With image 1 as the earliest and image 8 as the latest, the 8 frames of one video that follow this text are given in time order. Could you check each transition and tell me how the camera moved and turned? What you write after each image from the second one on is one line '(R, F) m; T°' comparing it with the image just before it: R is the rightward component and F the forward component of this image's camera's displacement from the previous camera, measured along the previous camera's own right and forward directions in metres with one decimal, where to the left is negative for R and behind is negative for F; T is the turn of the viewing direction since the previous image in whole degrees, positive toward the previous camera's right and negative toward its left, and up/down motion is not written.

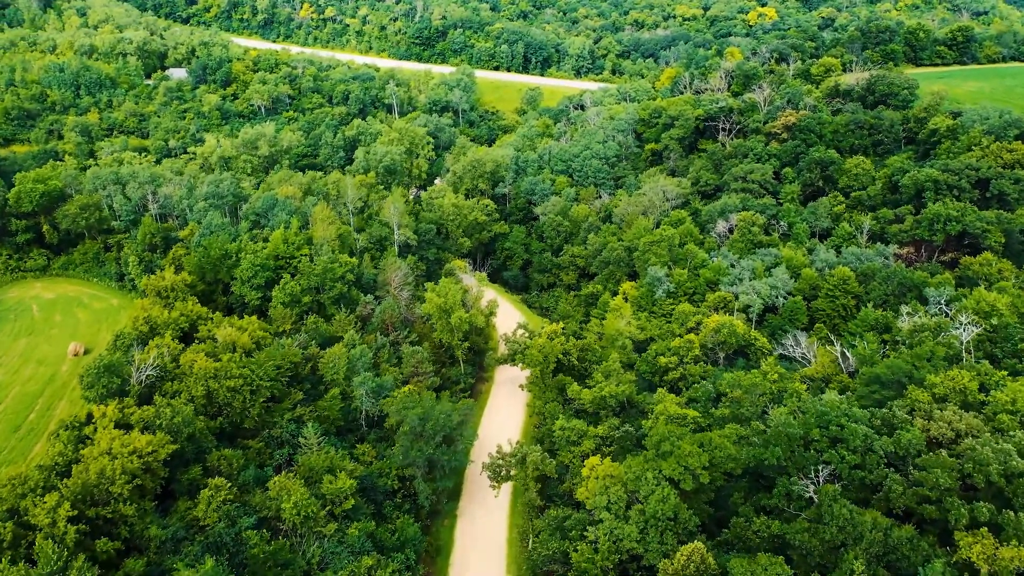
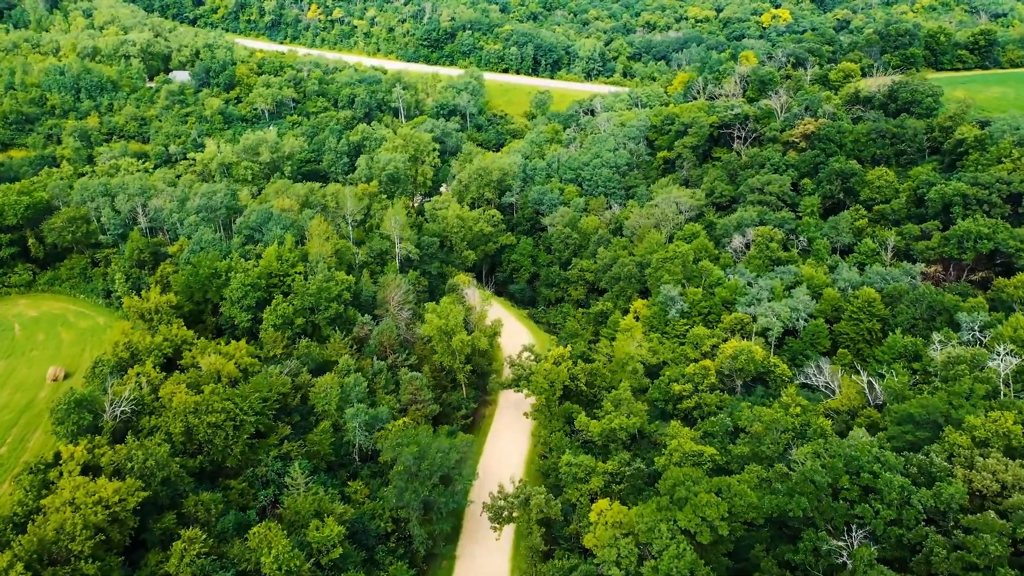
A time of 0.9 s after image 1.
(+0.3, +3.4) m; -1°
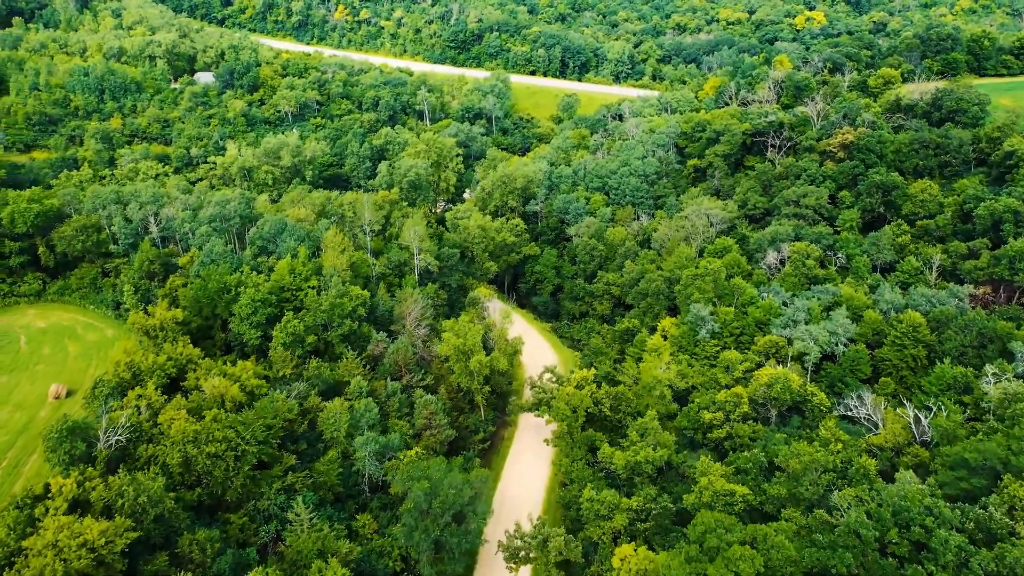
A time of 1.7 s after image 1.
(+0.1, +3.0) m; -2°
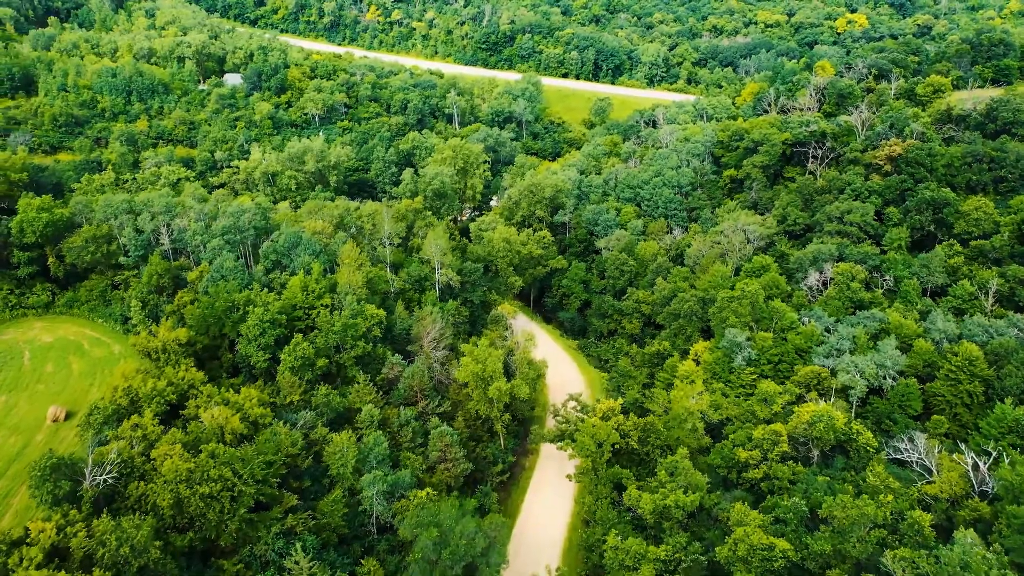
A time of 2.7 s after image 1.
(+0.3, +3.4) m; -2°
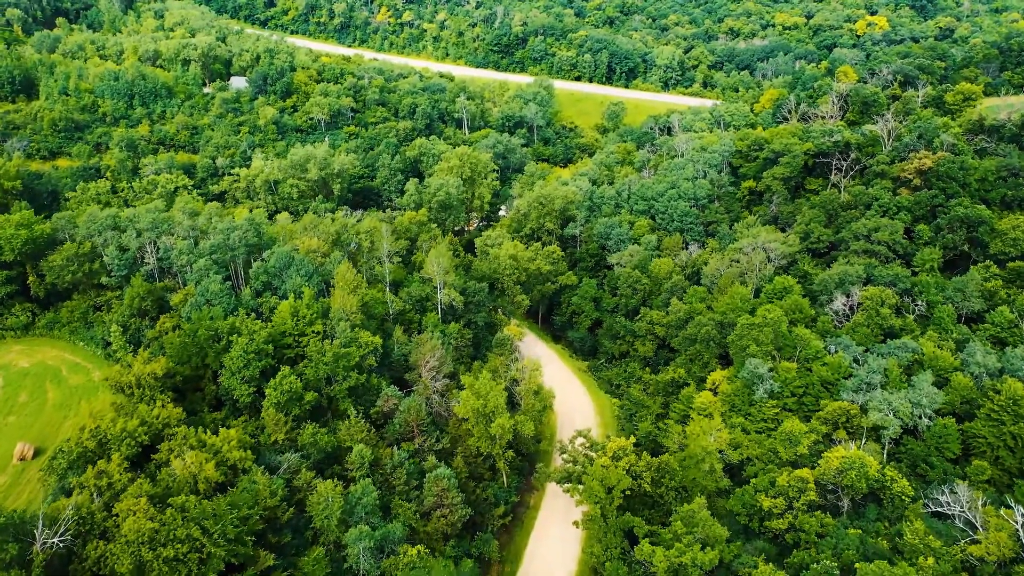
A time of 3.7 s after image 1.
(+0.5, +3.9) m; -1°
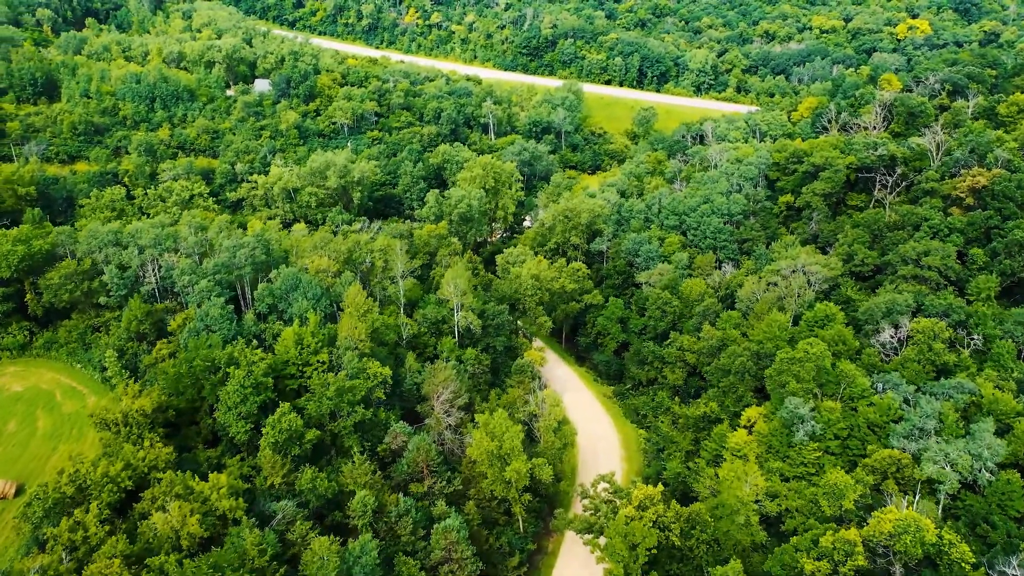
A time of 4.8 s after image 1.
(+0.3, +3.9) m; -2°
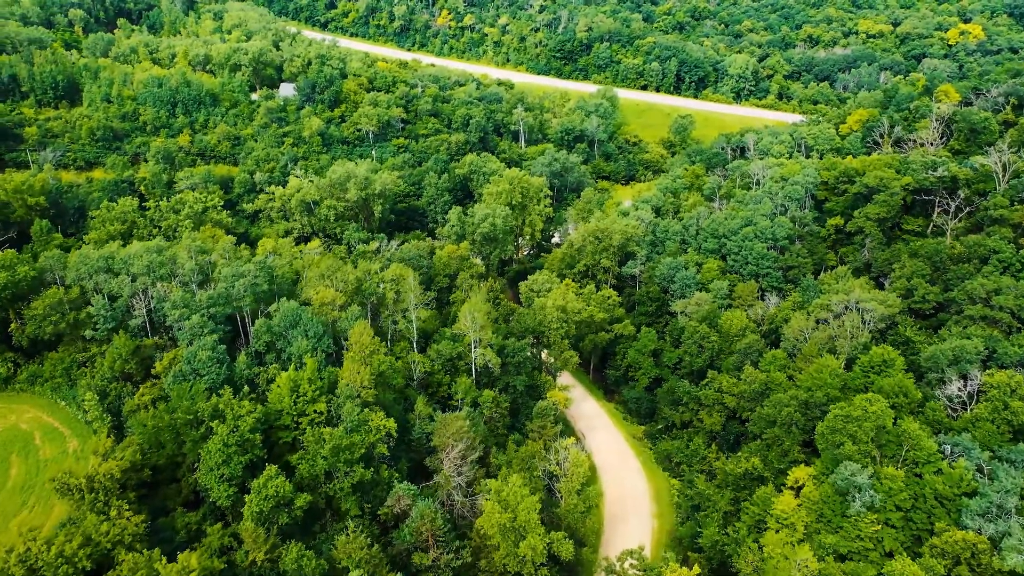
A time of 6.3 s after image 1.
(+0.5, +5.4) m; -2°
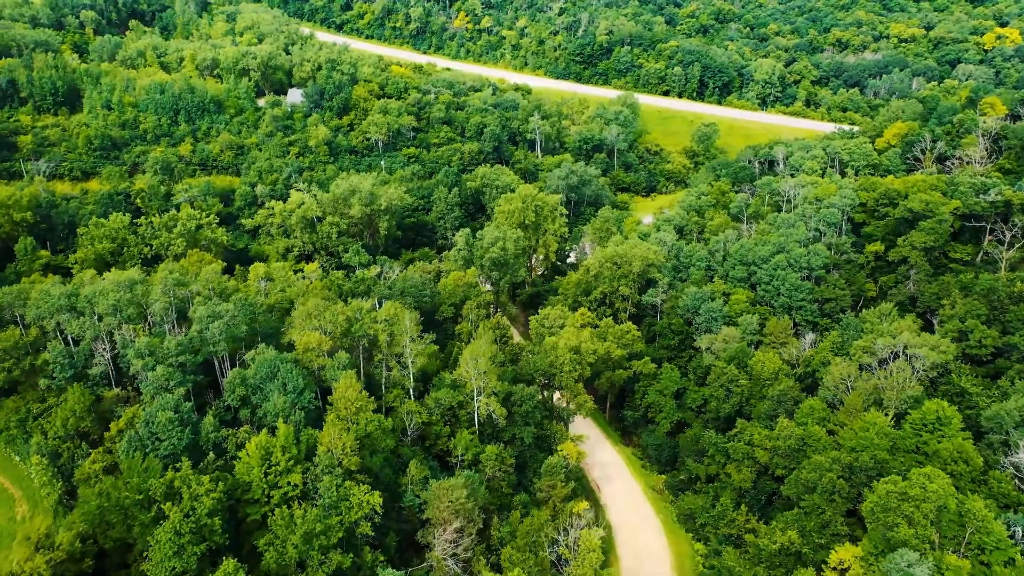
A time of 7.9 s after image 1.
(+0.6, +5.9) m; -1°
